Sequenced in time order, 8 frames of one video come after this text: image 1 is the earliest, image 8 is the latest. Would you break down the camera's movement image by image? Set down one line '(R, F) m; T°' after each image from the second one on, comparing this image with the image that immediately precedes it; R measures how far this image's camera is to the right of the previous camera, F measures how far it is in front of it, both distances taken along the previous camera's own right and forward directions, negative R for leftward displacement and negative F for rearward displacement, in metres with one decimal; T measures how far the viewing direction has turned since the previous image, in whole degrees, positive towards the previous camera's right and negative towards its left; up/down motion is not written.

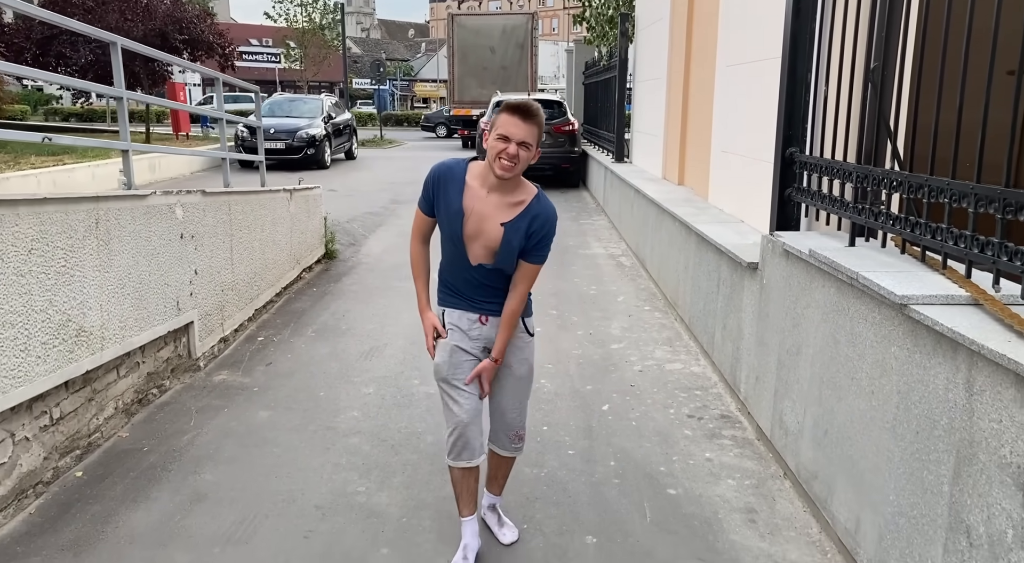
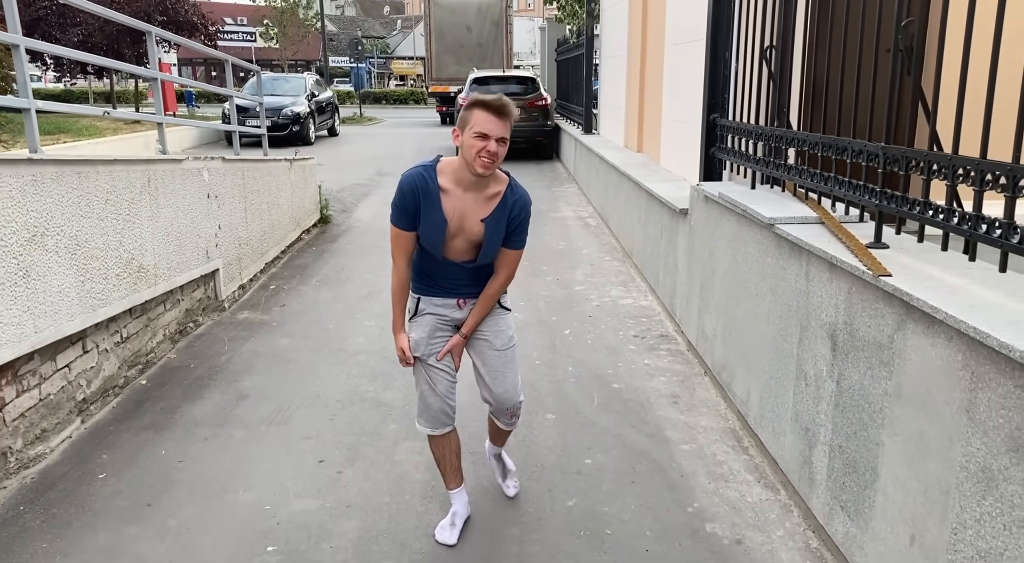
(0.0, -0.9) m; +1°
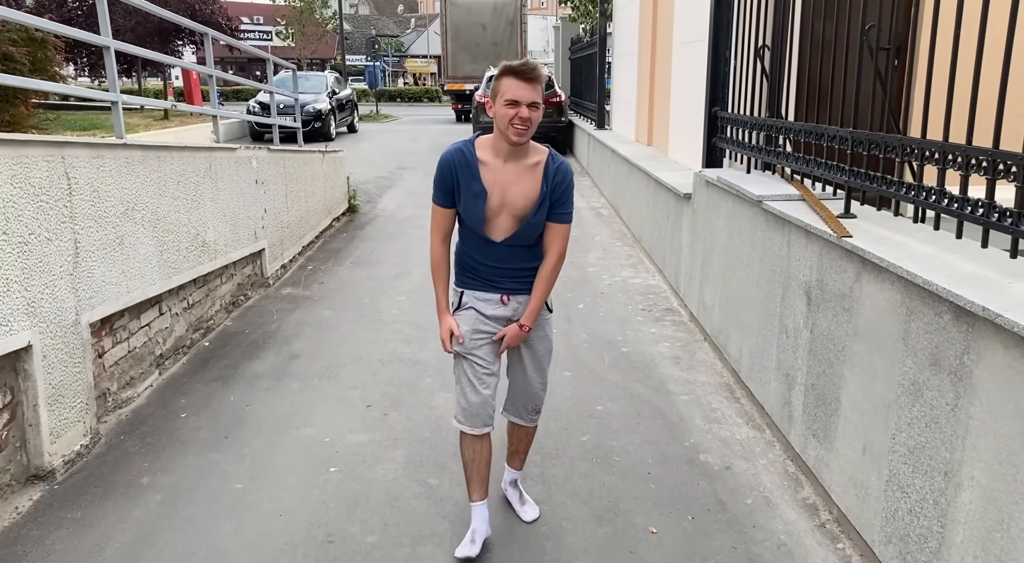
(-0.1, -0.5) m; -1°
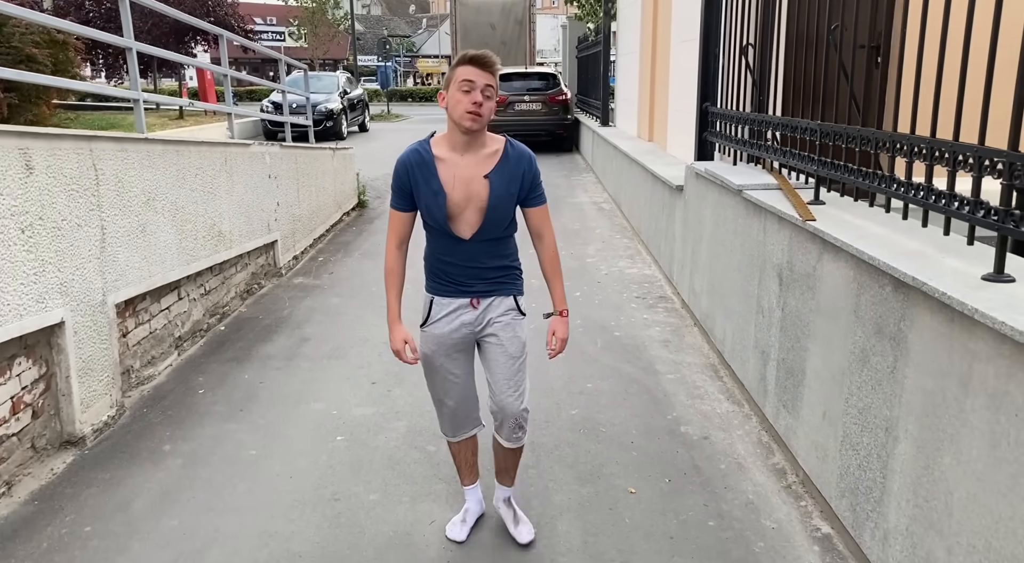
(+0.1, -0.3) m; -1°
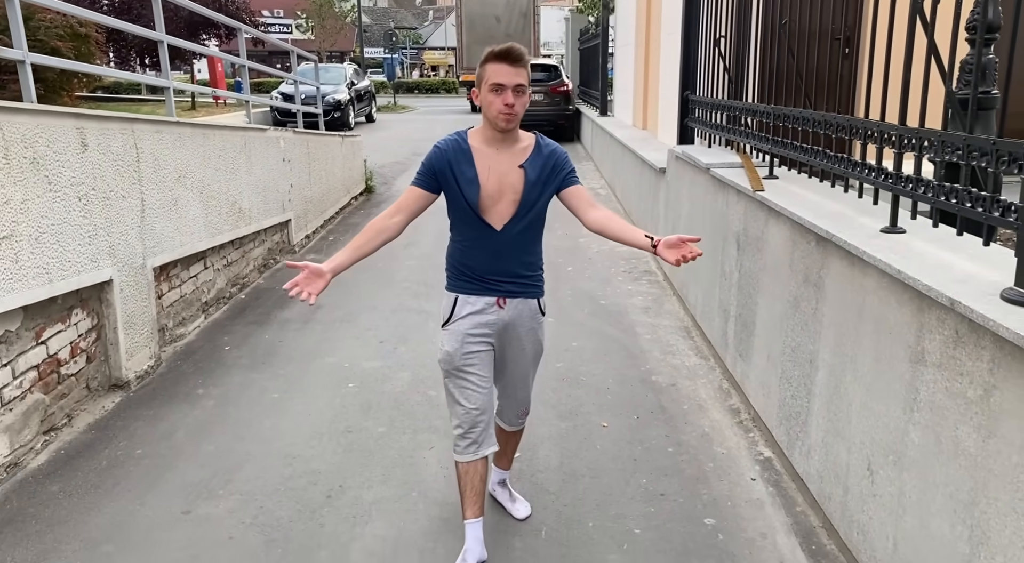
(+0.1, -0.5) m; 0°
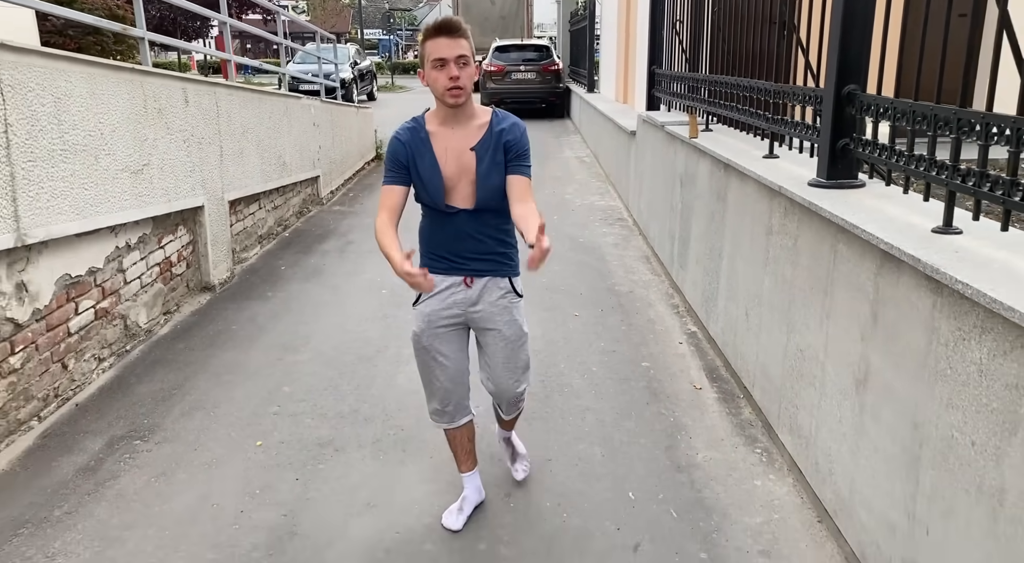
(0.0, -1.2) m; 0°
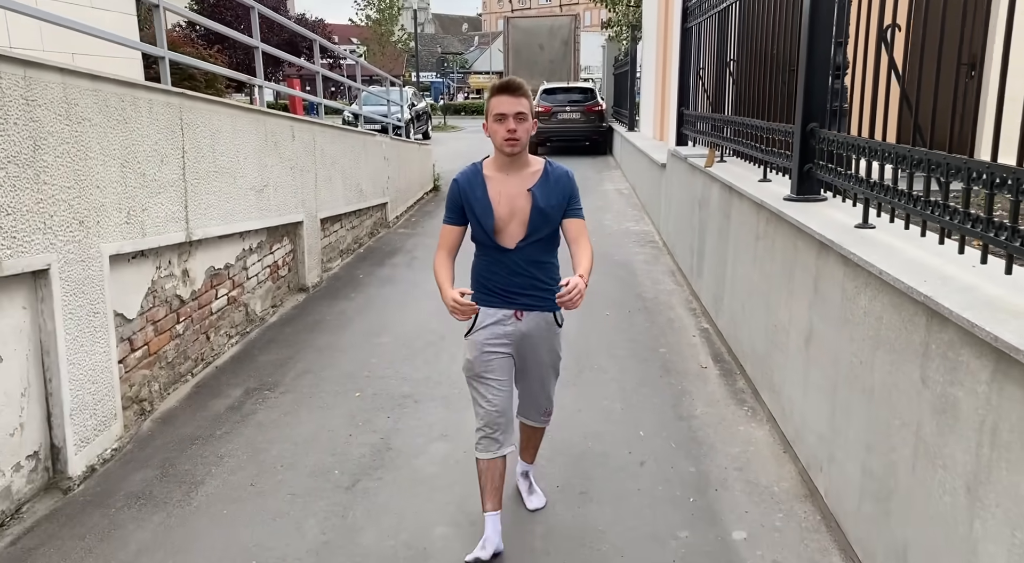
(0.0, -0.9) m; -3°
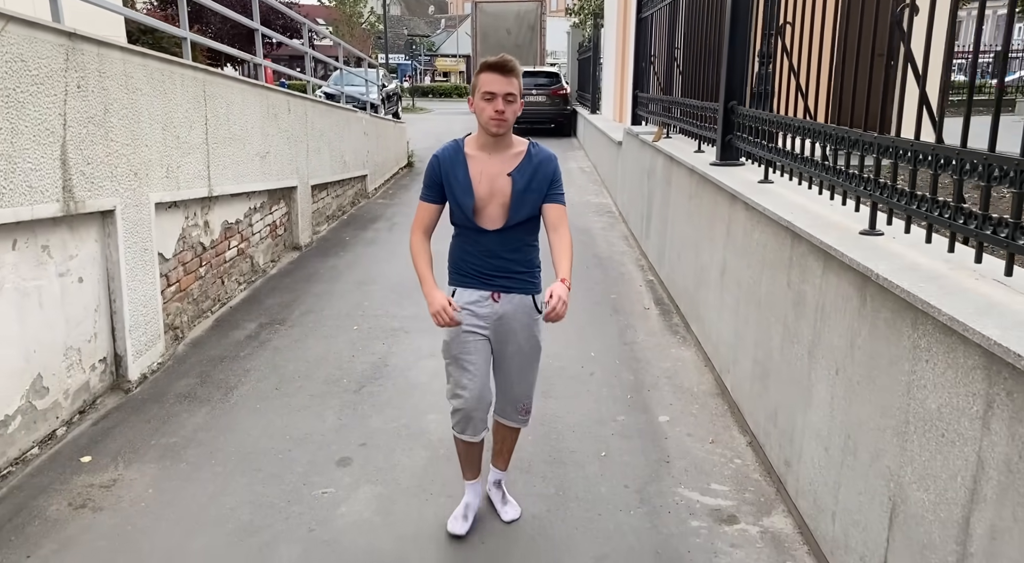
(-0.1, -0.8) m; +3°
